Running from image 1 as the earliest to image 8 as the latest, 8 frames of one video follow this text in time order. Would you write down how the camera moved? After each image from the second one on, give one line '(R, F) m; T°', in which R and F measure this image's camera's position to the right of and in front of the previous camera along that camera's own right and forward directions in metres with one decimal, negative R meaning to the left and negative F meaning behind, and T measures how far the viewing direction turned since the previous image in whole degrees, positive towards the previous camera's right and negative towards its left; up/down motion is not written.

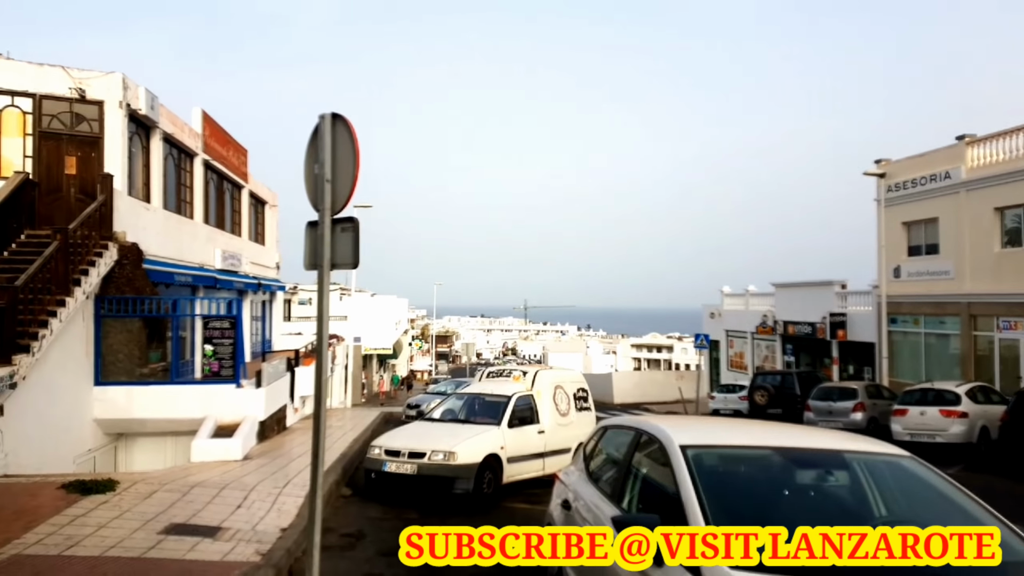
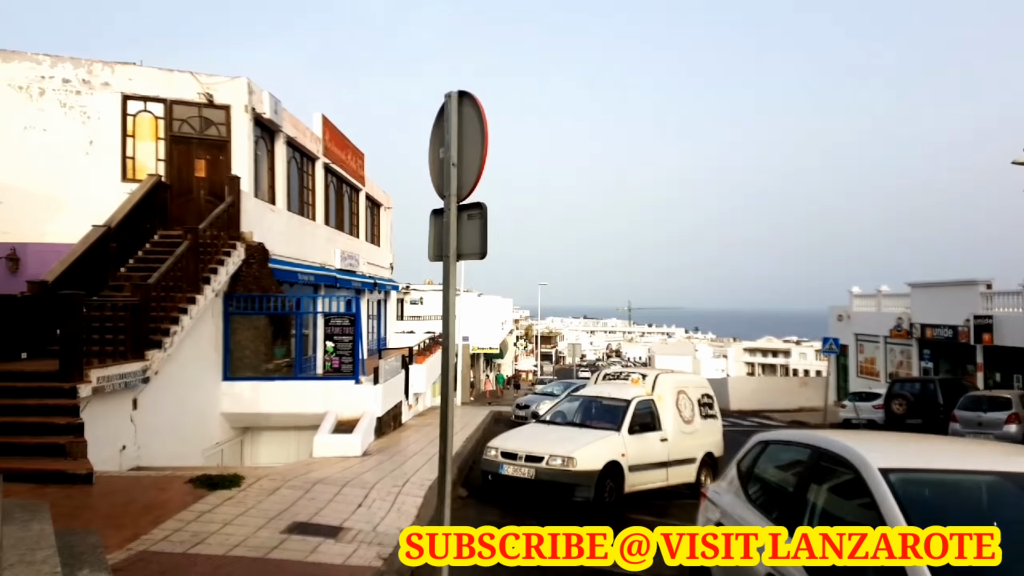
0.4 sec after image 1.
(-0.2, +0.4) m; -9°
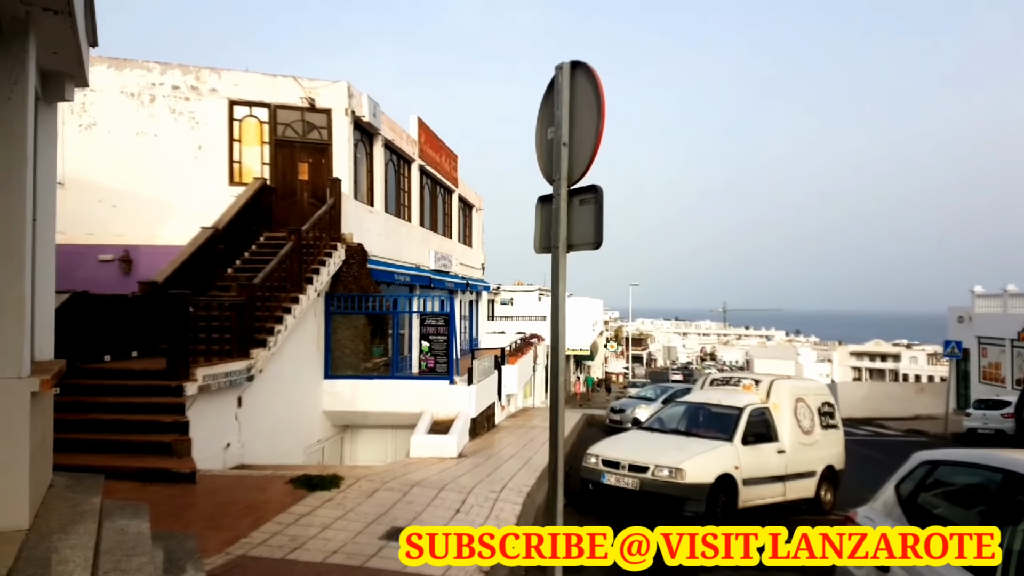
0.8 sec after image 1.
(-0.1, +0.4) m; -8°
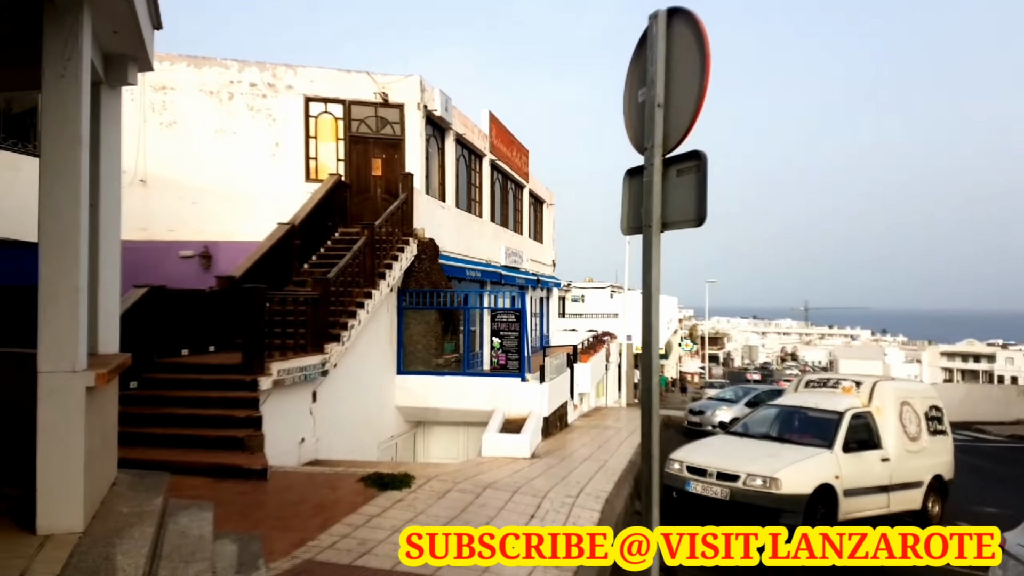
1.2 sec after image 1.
(-0.1, +0.4) m; -6°
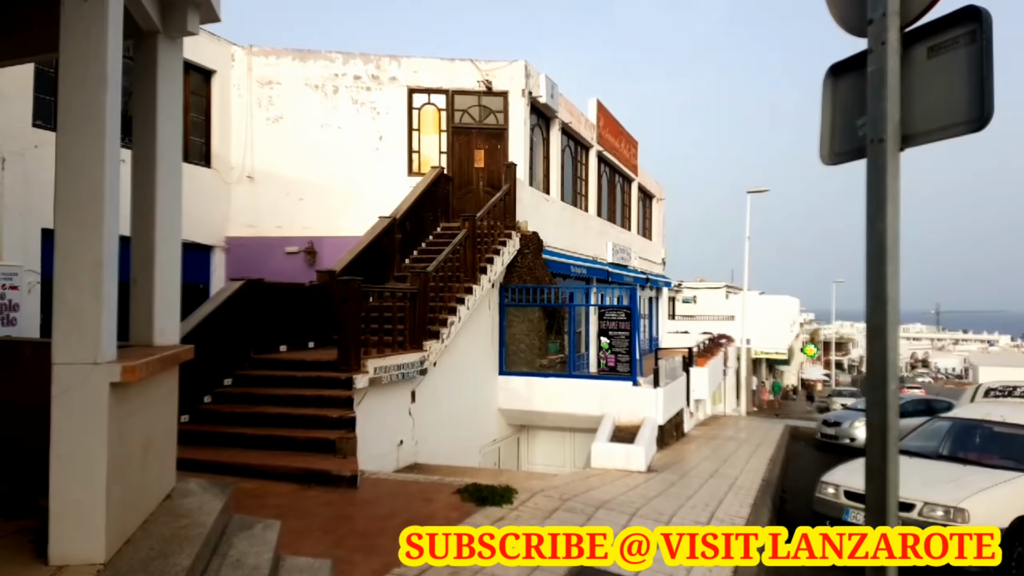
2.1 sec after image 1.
(-0.1, +0.8) m; -9°
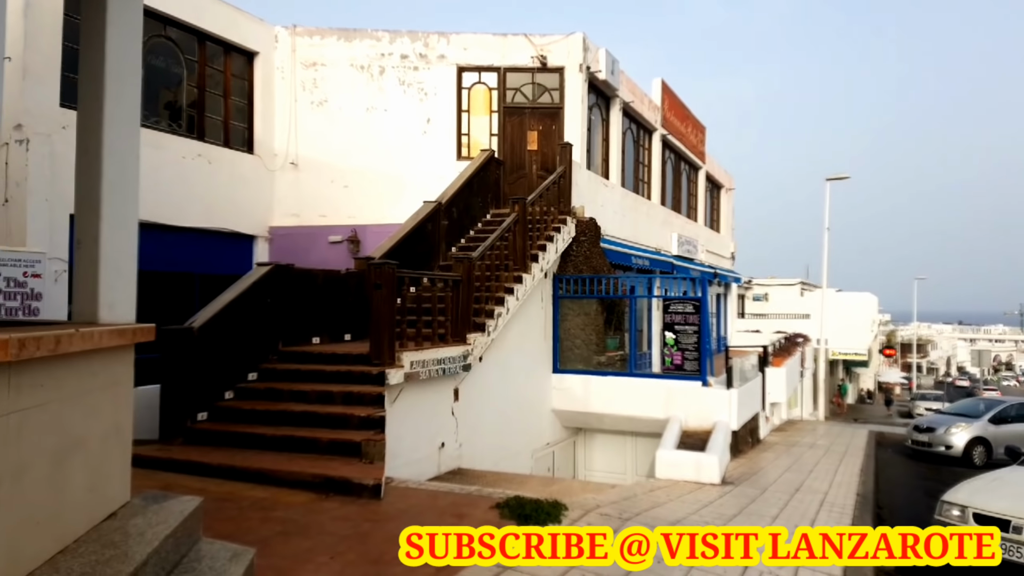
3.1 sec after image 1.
(+0.1, +0.9) m; -5°
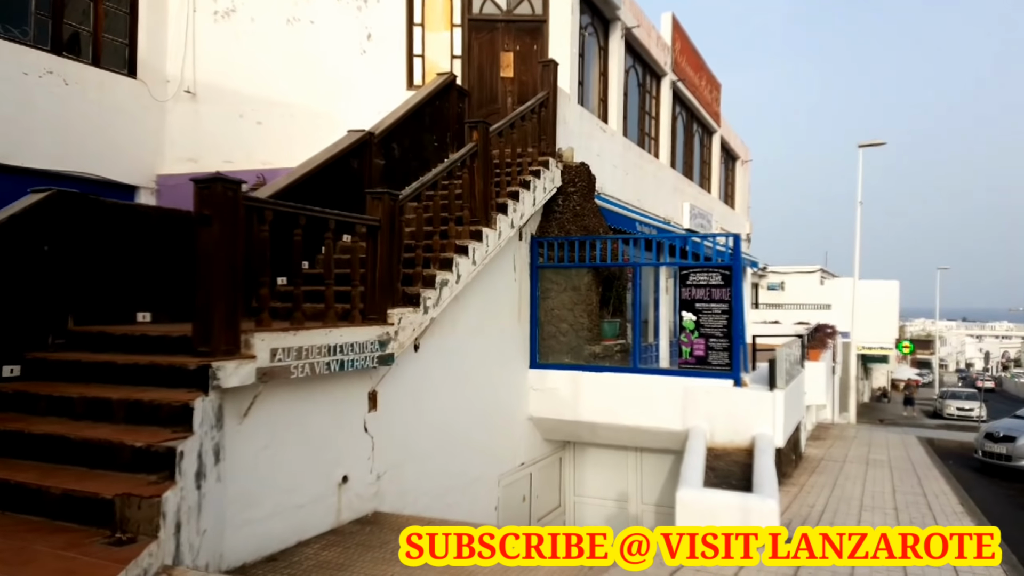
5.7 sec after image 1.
(+0.4, +2.7) m; 0°
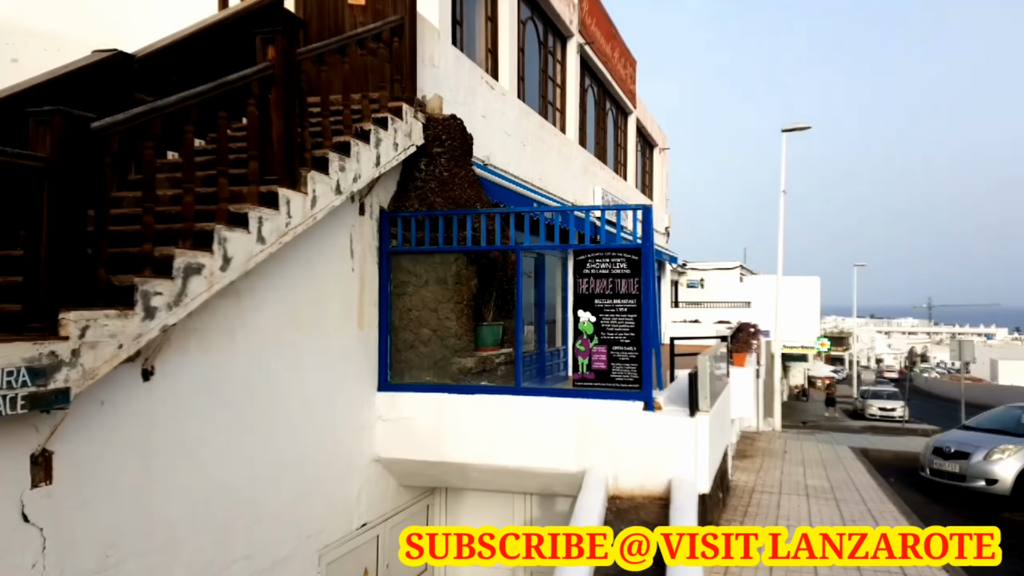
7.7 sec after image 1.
(+0.7, +2.0) m; +6°
